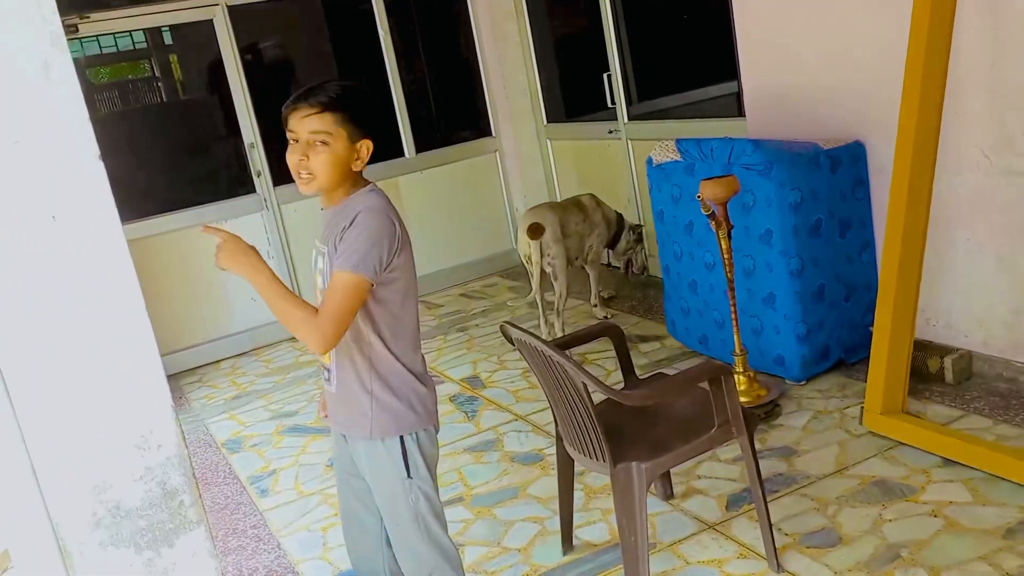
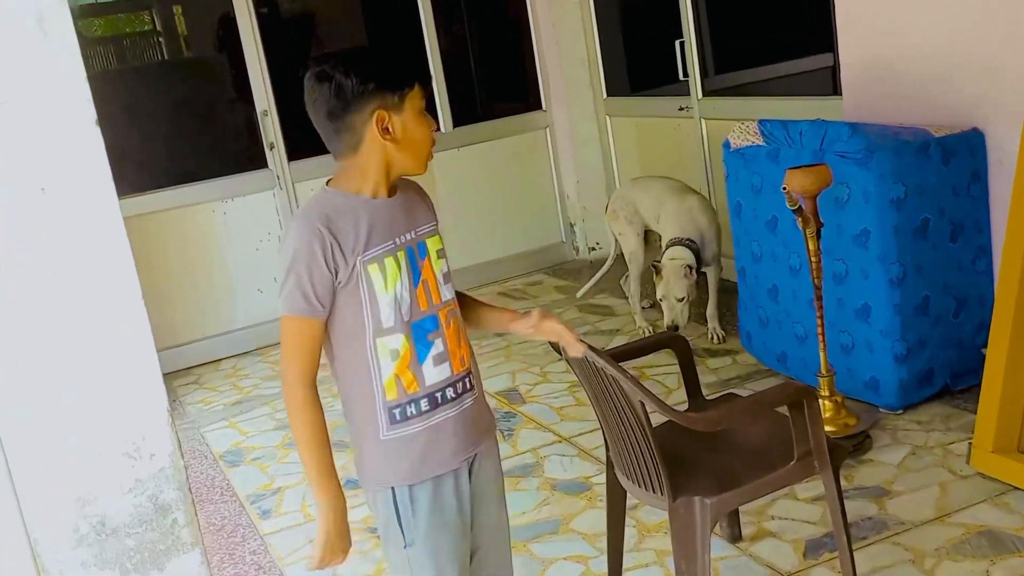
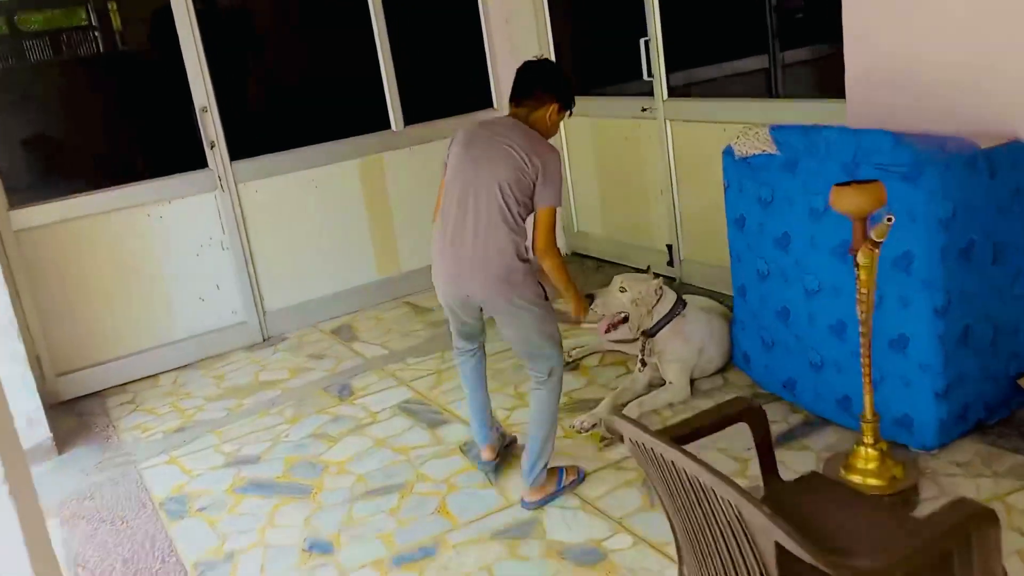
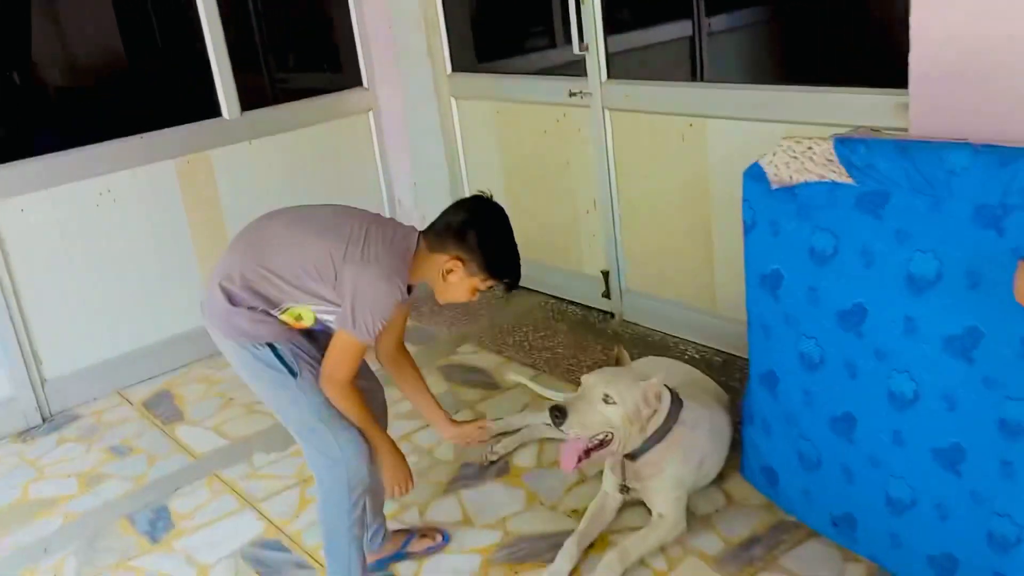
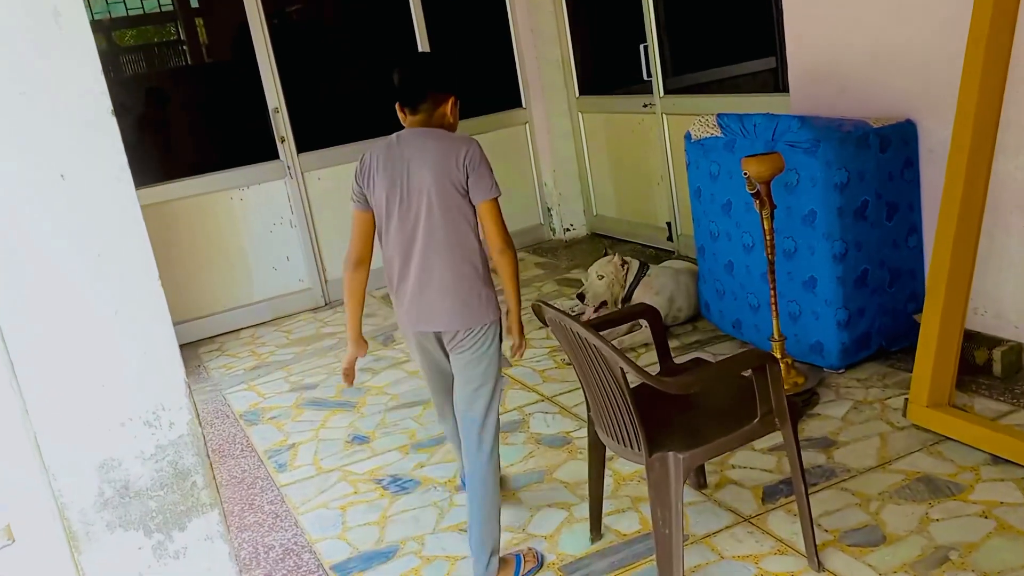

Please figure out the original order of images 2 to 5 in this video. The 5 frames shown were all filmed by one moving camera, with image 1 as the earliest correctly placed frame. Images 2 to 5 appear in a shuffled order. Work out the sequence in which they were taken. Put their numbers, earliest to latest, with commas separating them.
2, 5, 3, 4
